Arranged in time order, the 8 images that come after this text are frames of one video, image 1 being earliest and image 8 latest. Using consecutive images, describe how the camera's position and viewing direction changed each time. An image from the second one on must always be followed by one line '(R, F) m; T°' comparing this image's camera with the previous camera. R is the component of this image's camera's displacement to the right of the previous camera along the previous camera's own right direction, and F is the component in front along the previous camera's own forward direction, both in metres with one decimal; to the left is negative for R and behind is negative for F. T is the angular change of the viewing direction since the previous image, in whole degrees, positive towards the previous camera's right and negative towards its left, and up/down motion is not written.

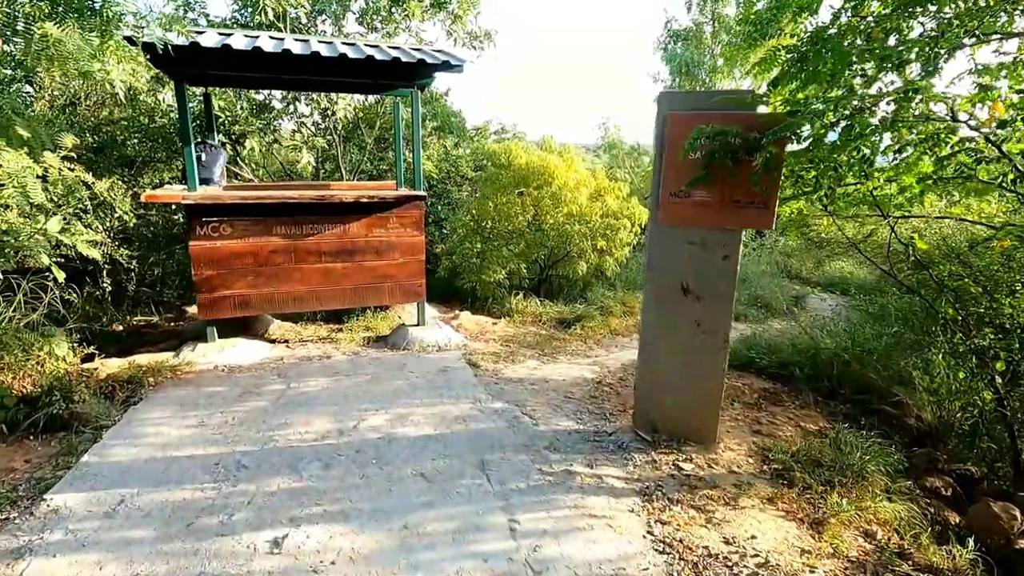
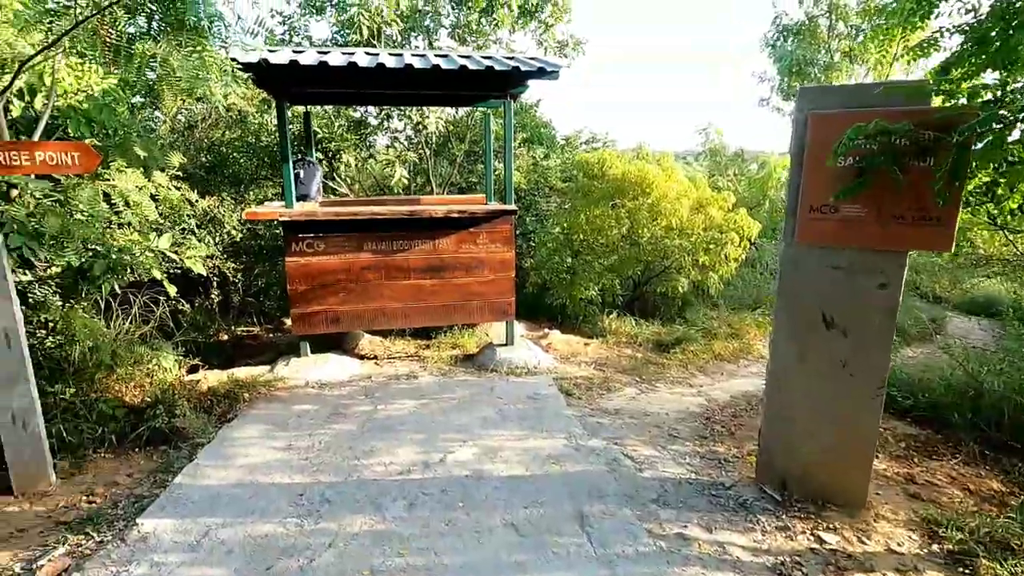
(-0.1, +0.3) m; -9°
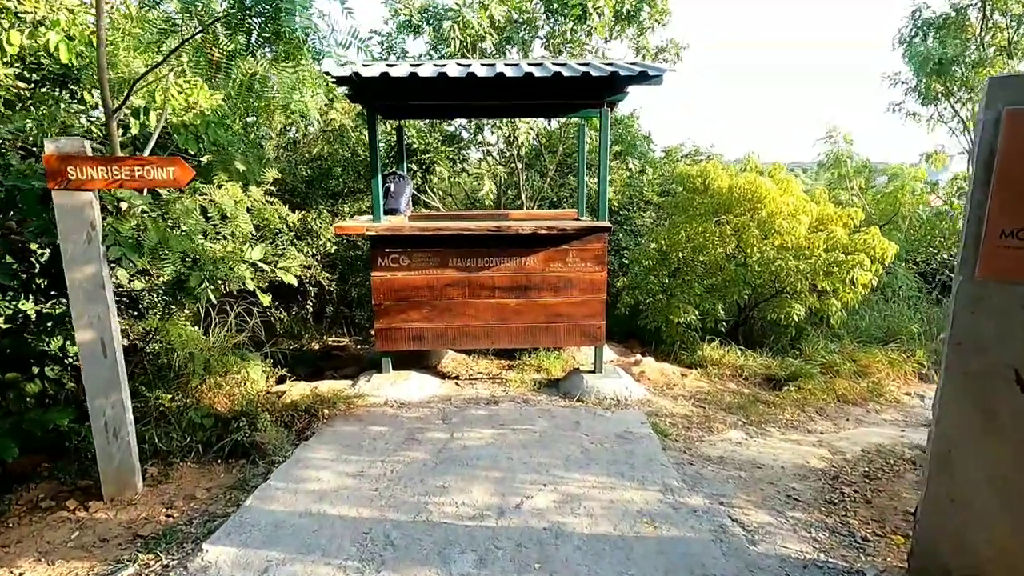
(0.0, +0.3) m; -9°
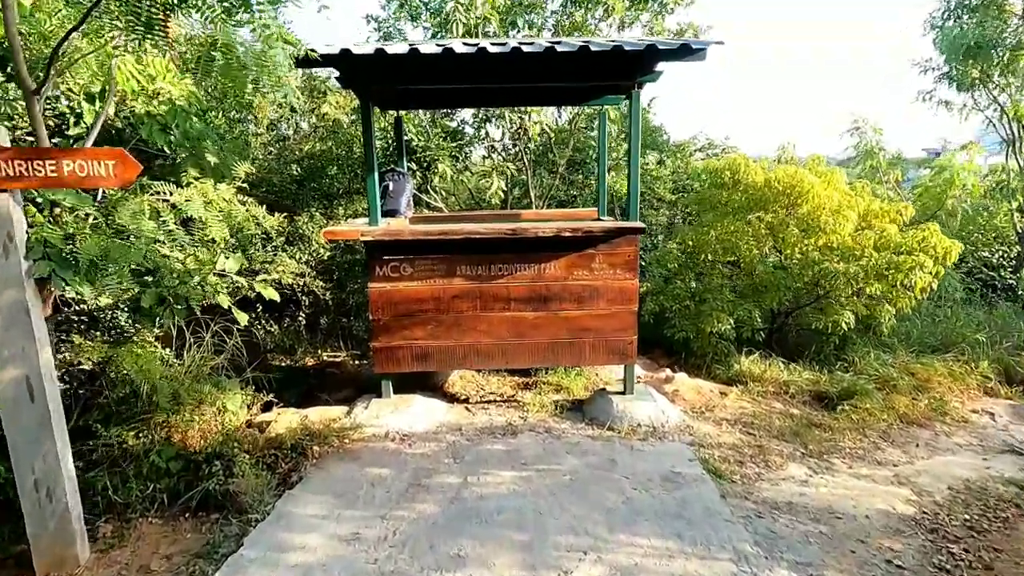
(-0.1, +0.6) m; 0°
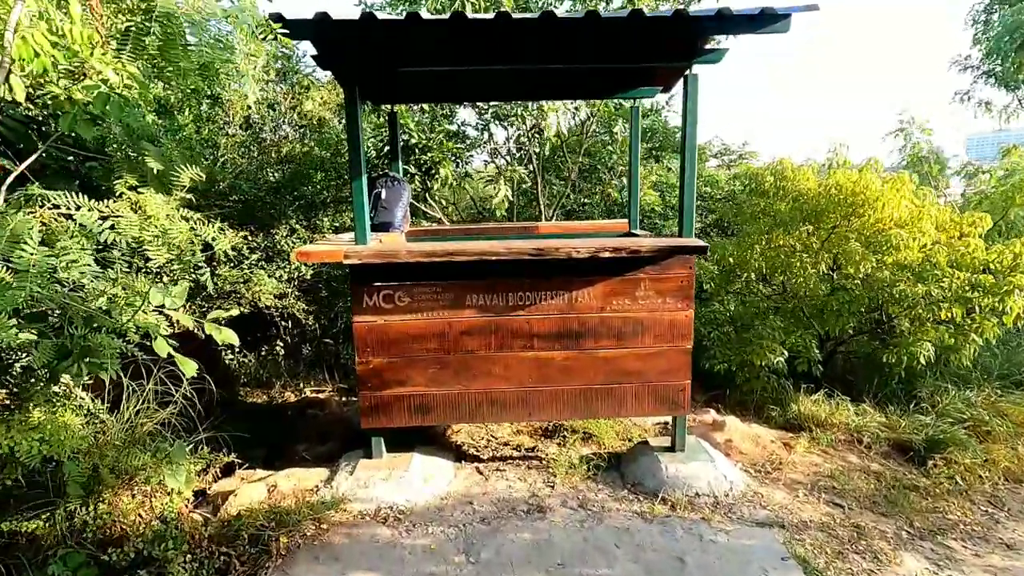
(-0.2, +0.8) m; +1°
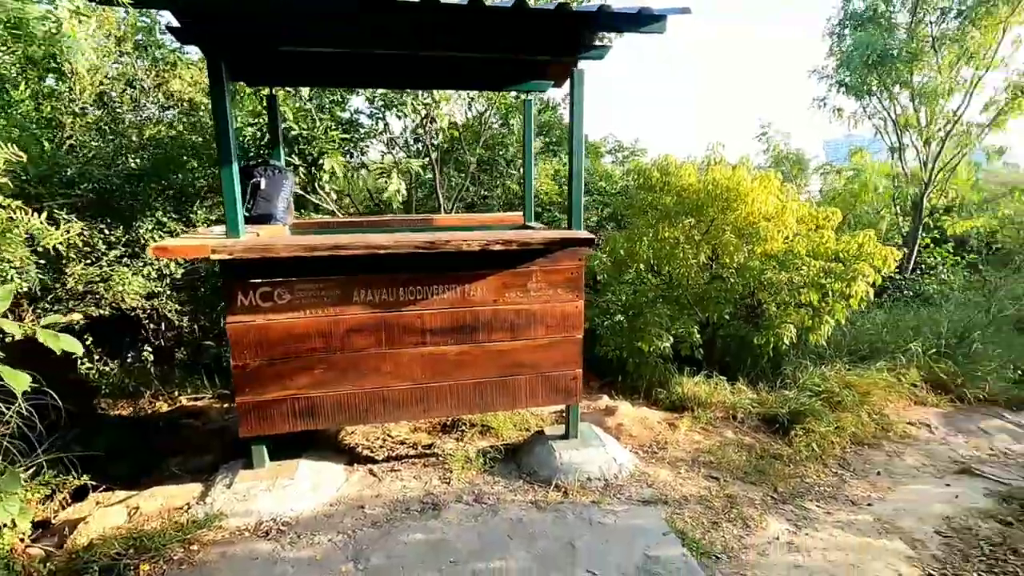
(+0.1, 0.0) m; +10°
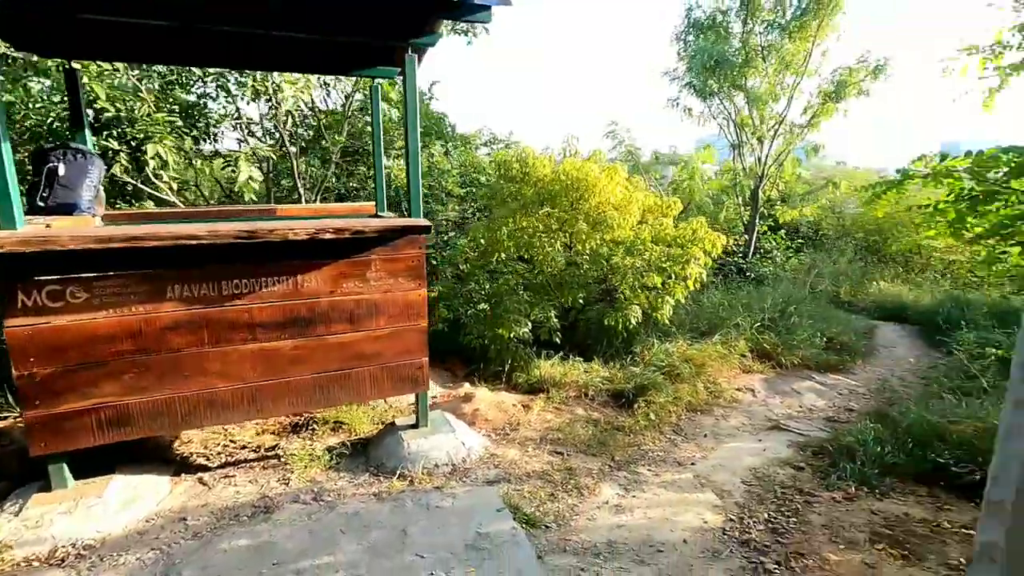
(+0.3, 0.0) m; +11°
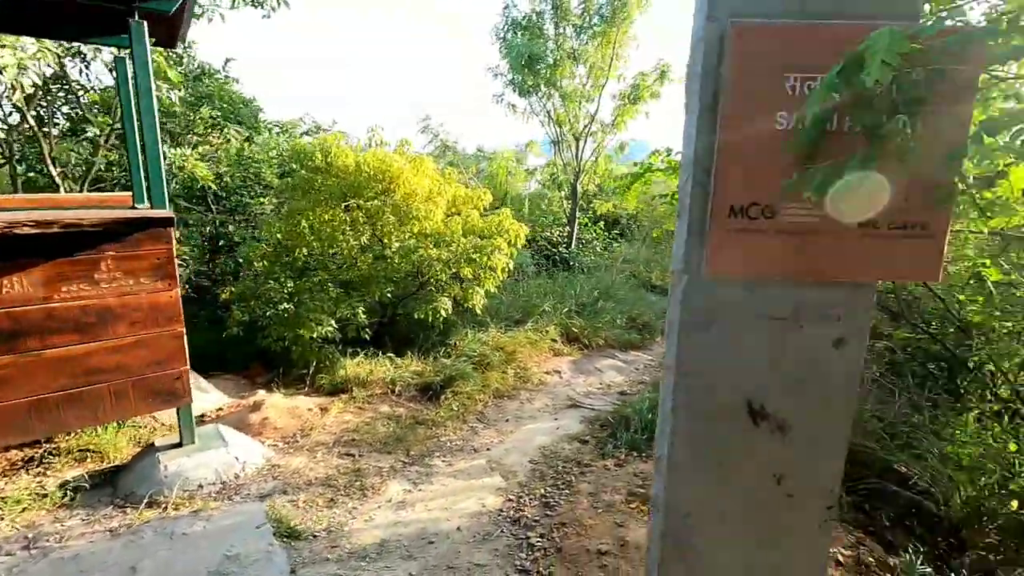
(+0.5, 0.0) m; +15°
